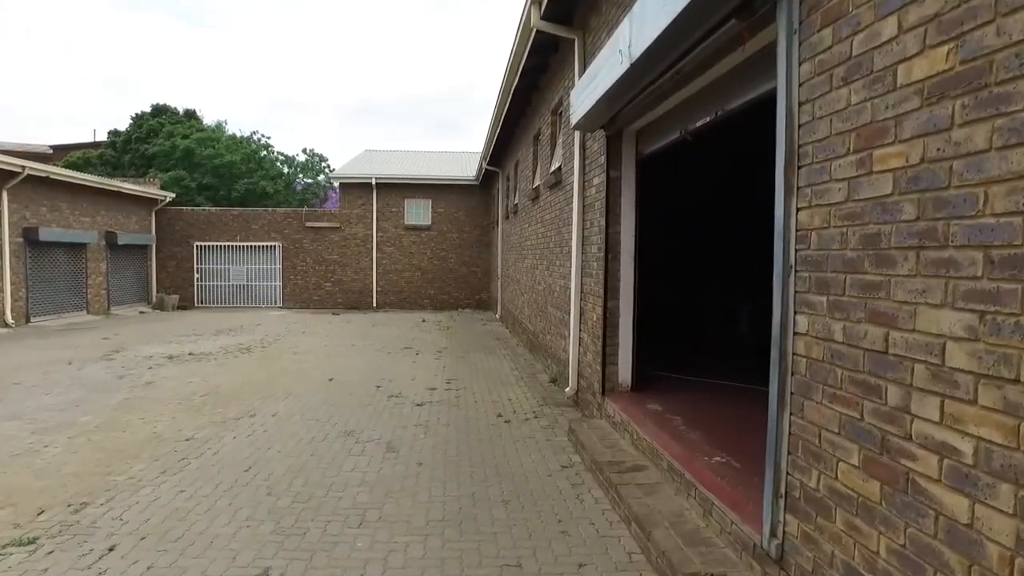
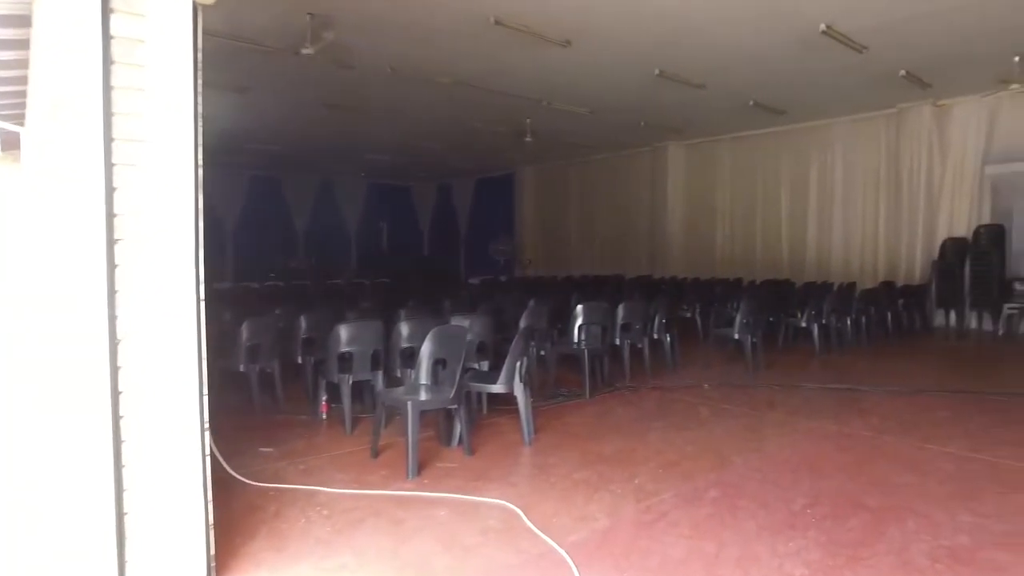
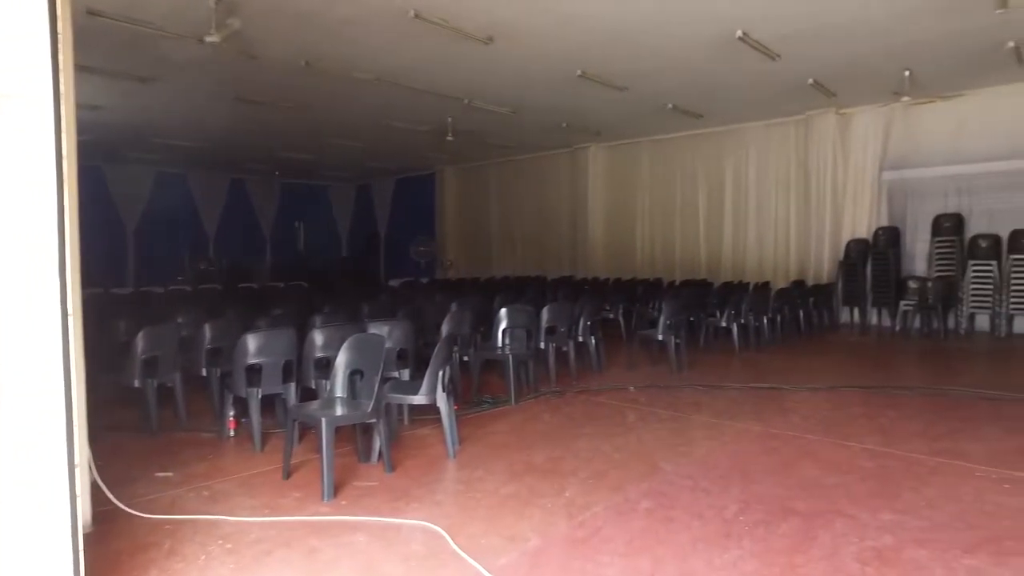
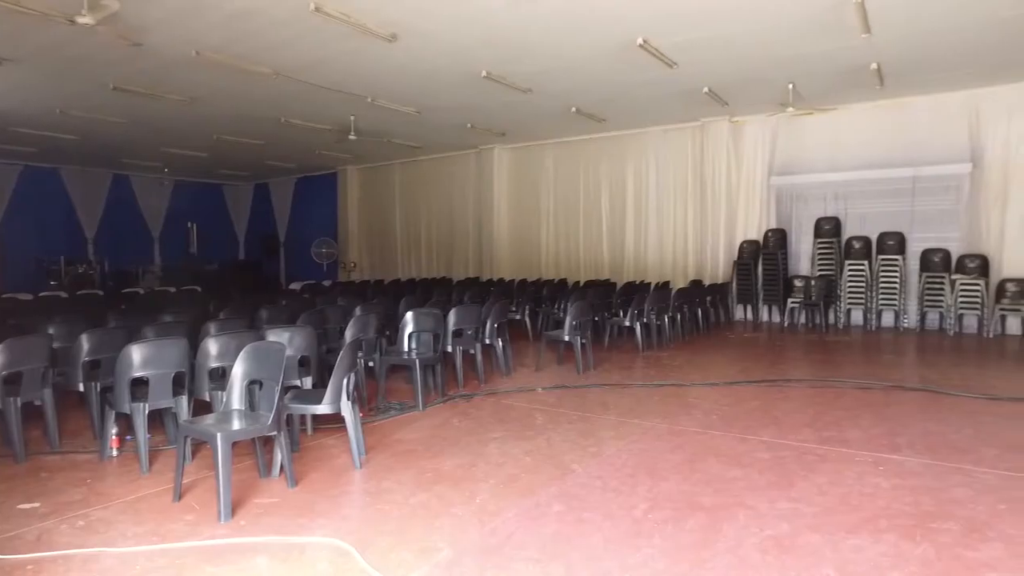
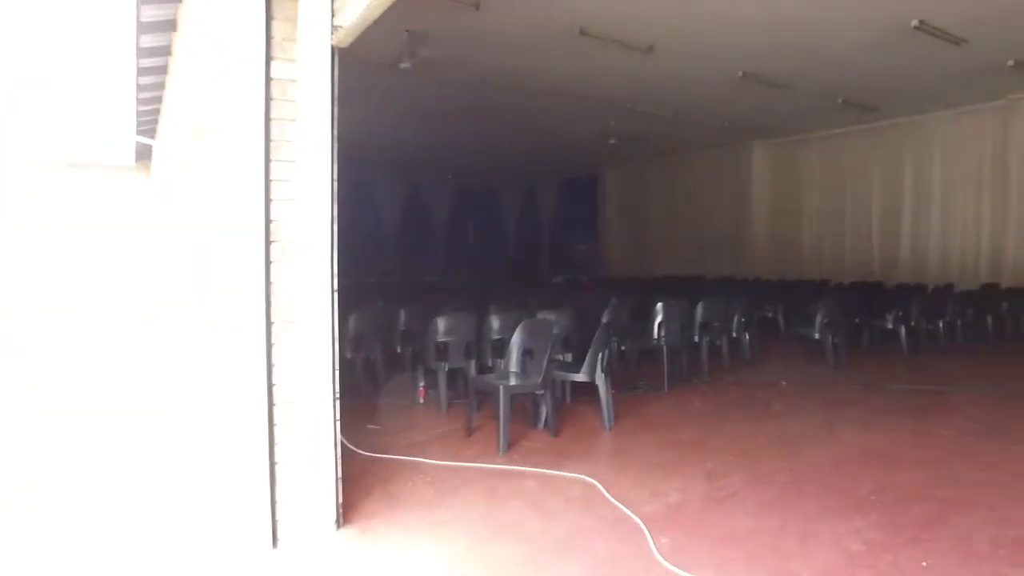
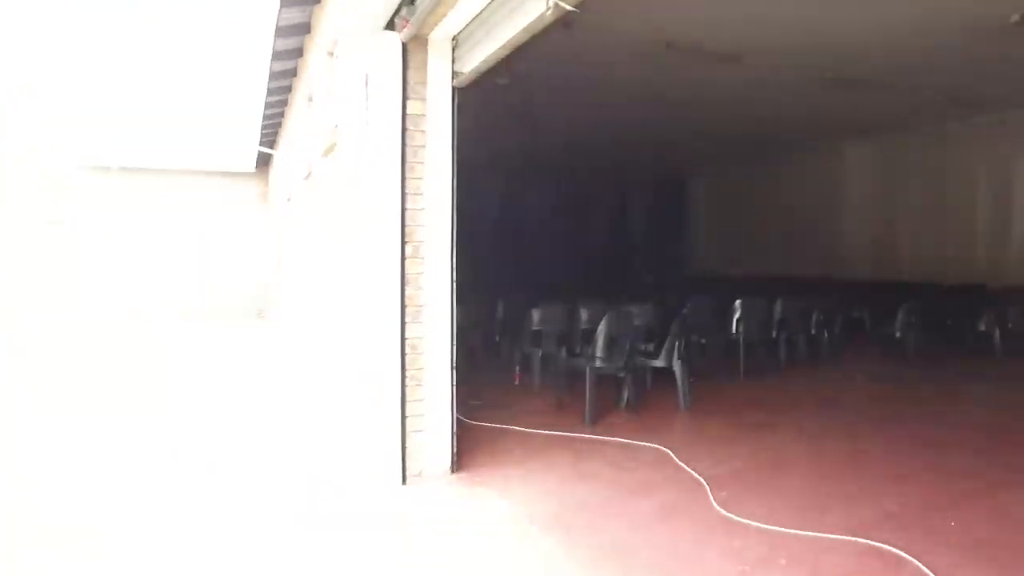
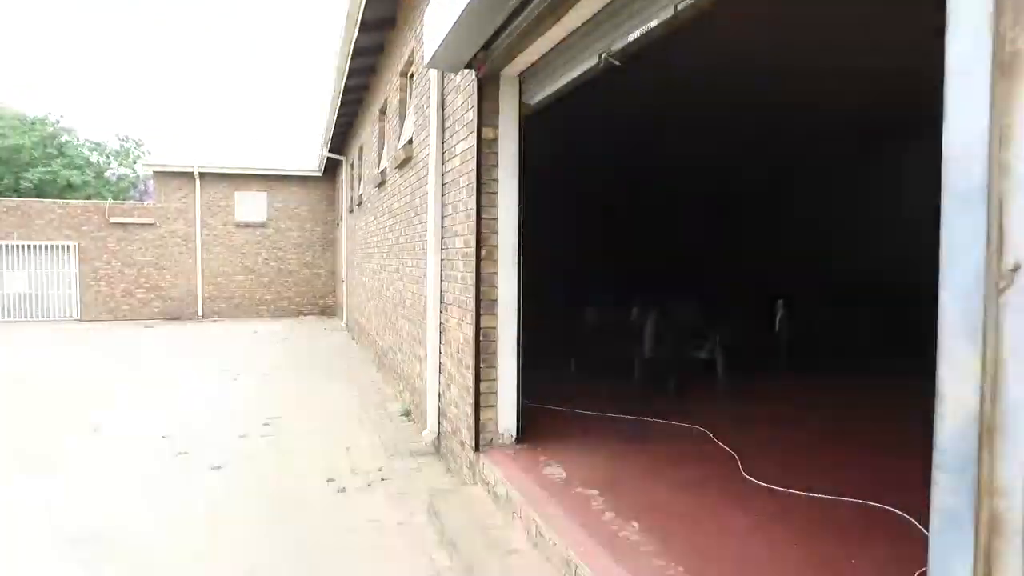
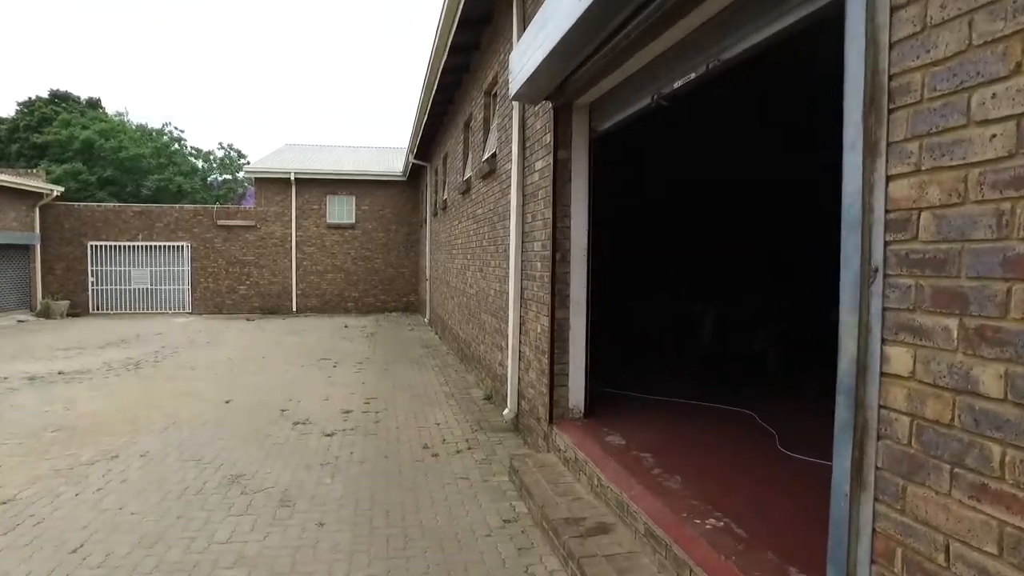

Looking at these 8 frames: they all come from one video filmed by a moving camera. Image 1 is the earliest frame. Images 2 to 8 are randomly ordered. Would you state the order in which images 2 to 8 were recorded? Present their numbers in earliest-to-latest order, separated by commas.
8, 7, 6, 5, 2, 3, 4
